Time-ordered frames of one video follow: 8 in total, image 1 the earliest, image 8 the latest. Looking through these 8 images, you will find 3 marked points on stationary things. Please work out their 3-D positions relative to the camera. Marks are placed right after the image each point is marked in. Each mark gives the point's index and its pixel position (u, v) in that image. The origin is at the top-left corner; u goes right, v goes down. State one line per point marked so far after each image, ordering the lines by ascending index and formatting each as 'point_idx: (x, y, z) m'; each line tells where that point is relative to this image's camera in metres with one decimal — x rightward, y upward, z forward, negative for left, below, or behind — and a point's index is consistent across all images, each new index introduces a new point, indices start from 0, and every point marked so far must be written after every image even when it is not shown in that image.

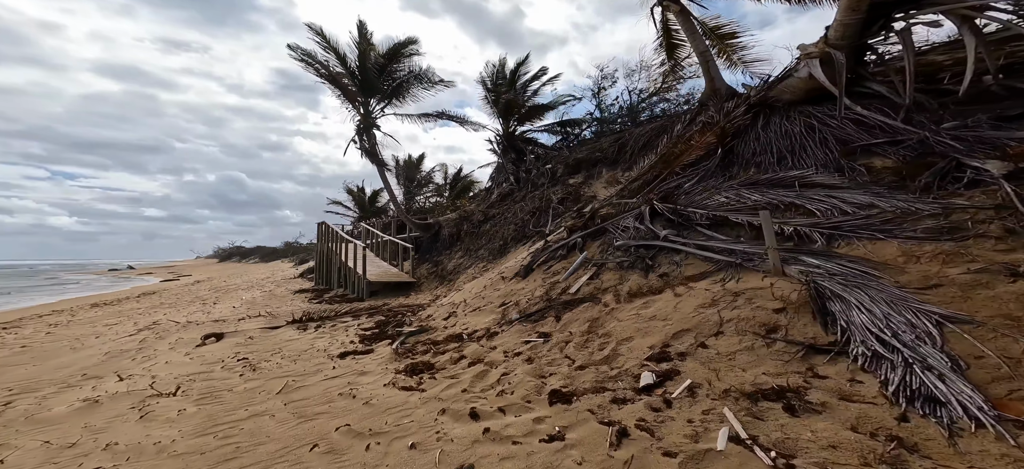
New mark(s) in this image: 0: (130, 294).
0: (-16.7, -2.5, +19.7) m
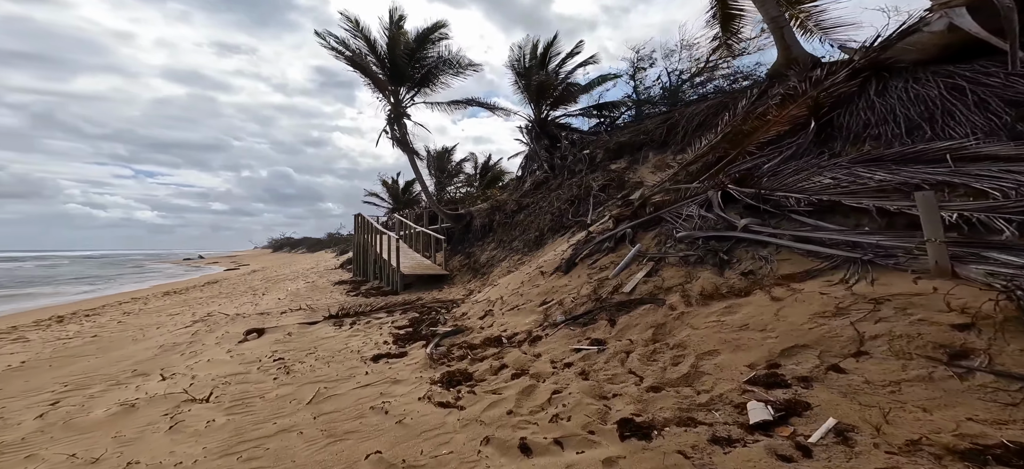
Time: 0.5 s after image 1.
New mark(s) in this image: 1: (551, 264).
0: (-15.2, -2.4, +20.4) m
1: (+0.6, -0.4, +6.3) m
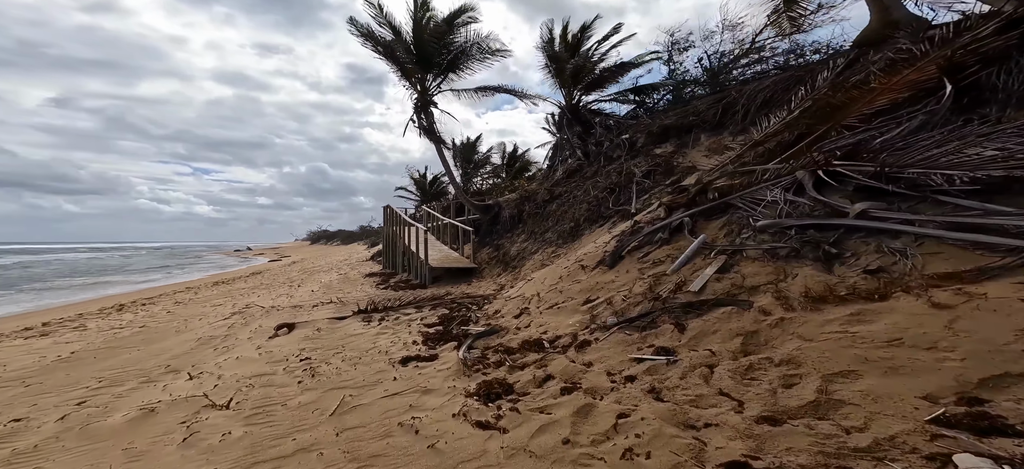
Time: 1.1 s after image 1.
0: (-13.9, -2.1, +20.7) m
1: (+1.0, -0.3, +5.7) m
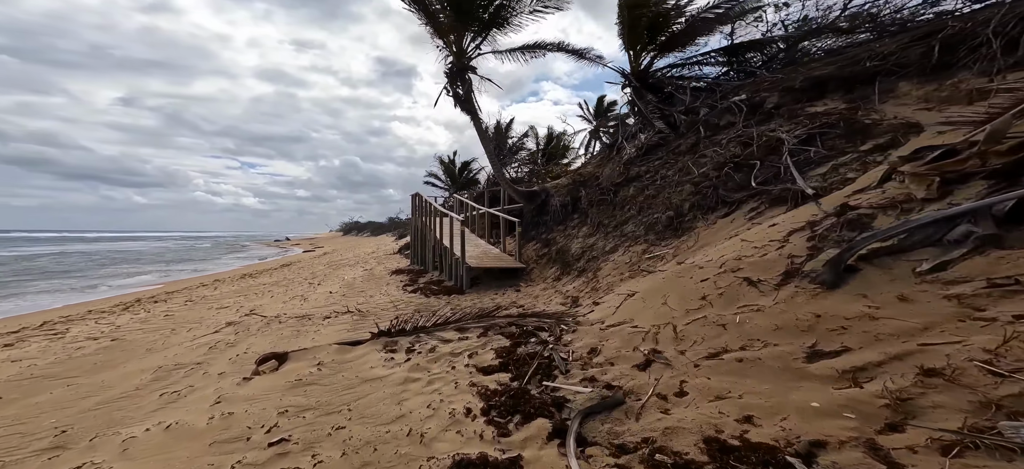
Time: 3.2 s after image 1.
0: (-12.1, -1.7, +19.3) m
1: (+1.9, -0.2, +3.4) m
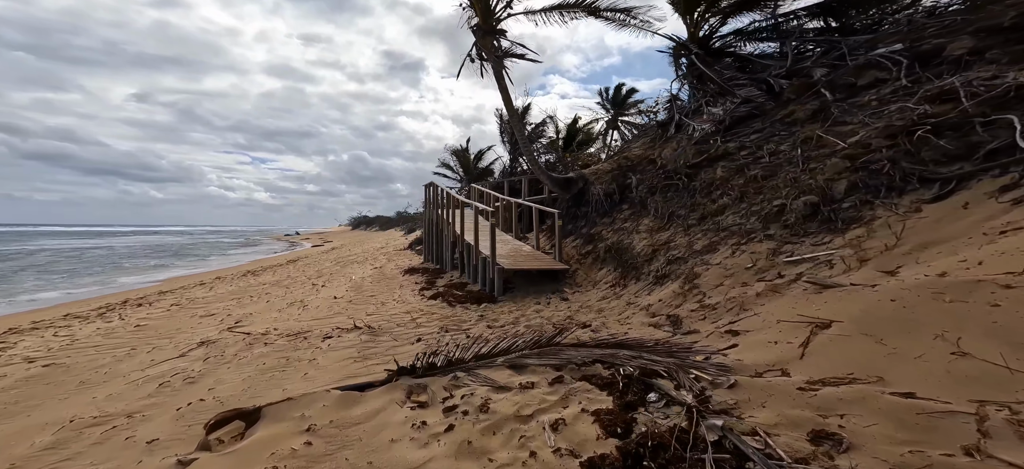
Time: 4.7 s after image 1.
0: (-11.2, -1.5, +17.8) m
1: (+2.6, -0.2, +1.7) m
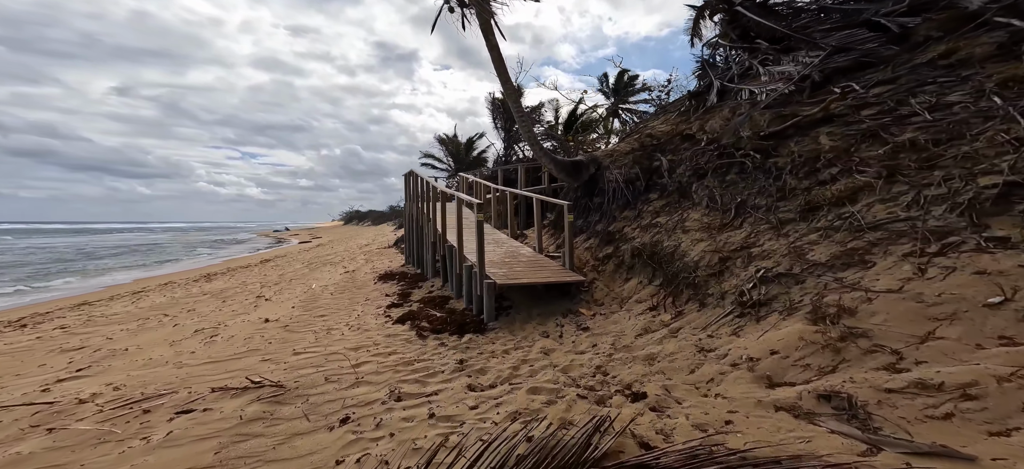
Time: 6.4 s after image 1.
0: (-11.4, -1.4, +15.6) m
1: (+2.6, -0.2, -0.3) m
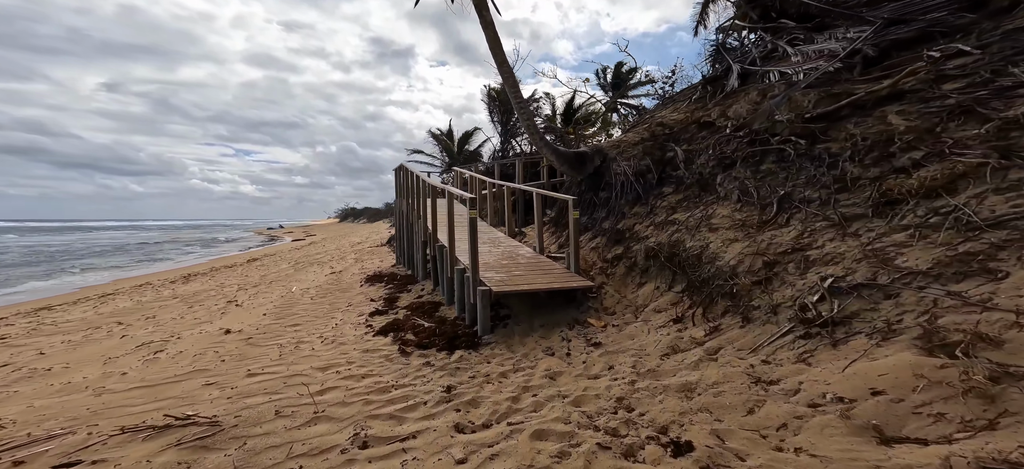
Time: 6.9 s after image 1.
0: (-11.5, -1.4, +14.8) m
1: (+2.6, -0.2, -1.0) m
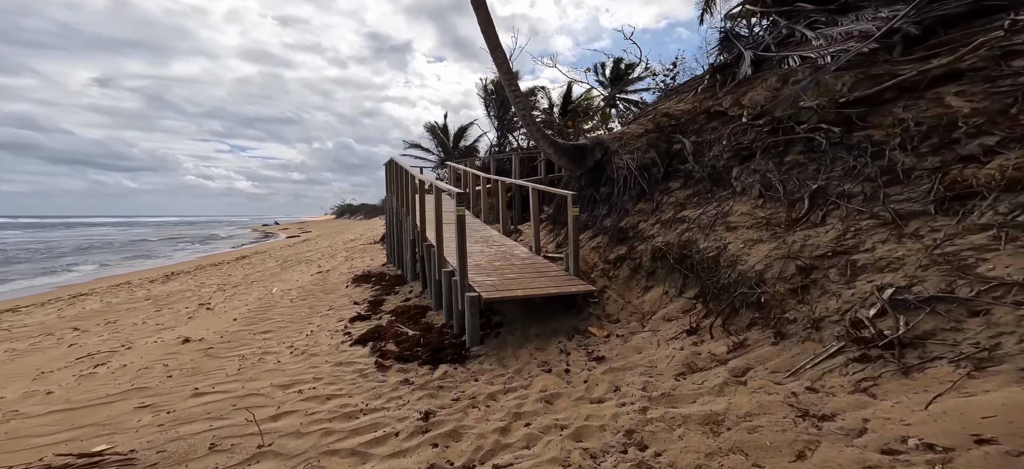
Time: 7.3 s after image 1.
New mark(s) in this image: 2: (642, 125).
0: (-11.6, -1.3, +14.2) m
1: (+2.6, -0.3, -1.5) m
2: (+2.2, +1.9, +7.4) m
